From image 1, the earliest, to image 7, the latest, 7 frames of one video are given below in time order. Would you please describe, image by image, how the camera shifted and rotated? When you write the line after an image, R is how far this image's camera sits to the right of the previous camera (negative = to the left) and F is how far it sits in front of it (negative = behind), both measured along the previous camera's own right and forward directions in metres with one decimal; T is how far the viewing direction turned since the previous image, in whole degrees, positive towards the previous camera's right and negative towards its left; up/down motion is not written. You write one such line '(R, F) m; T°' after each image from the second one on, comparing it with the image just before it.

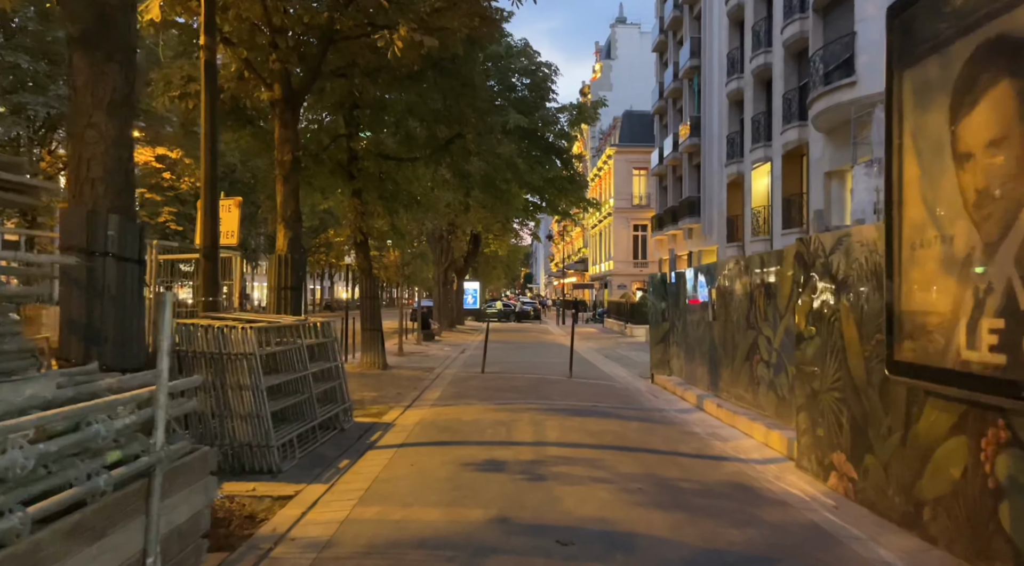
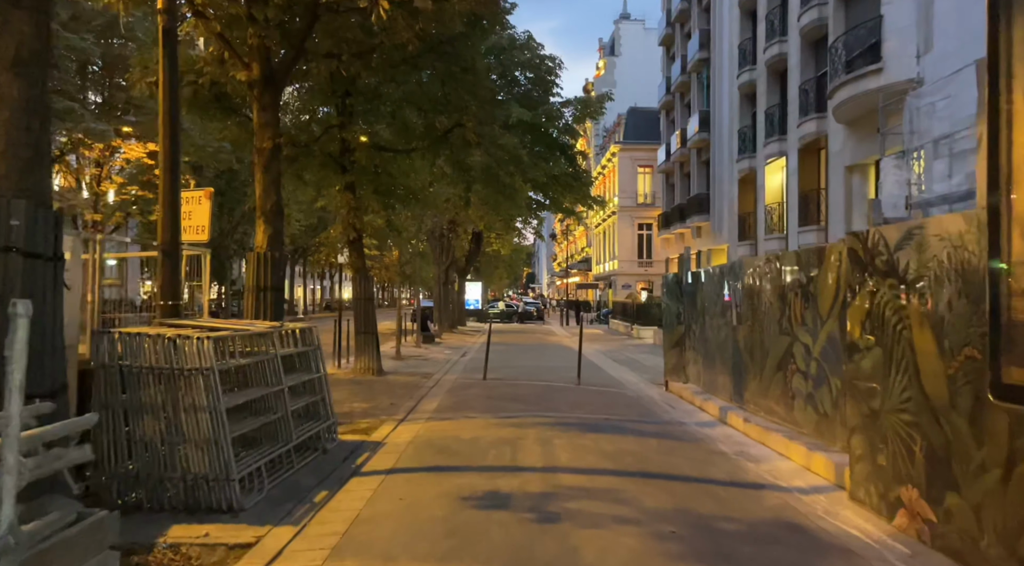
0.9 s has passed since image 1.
(0.0, +1.0) m; 0°
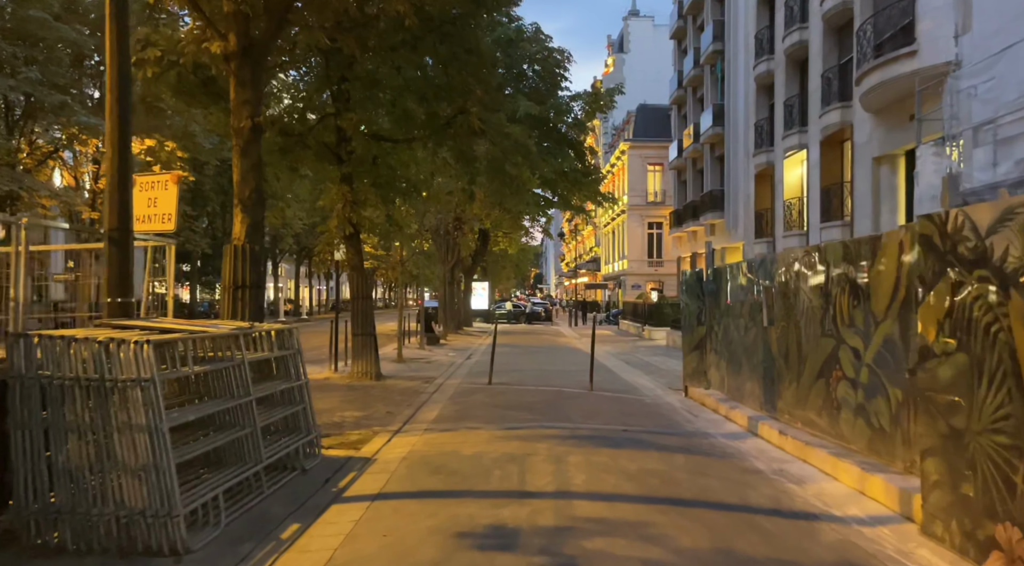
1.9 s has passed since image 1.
(0.0, +1.0) m; -1°
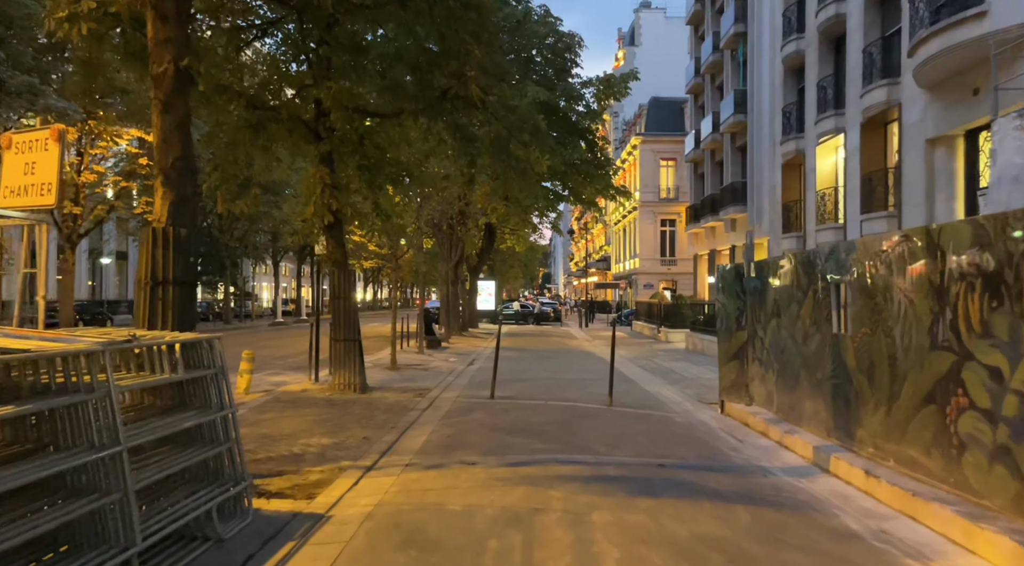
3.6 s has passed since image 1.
(0.0, +2.0) m; -1°
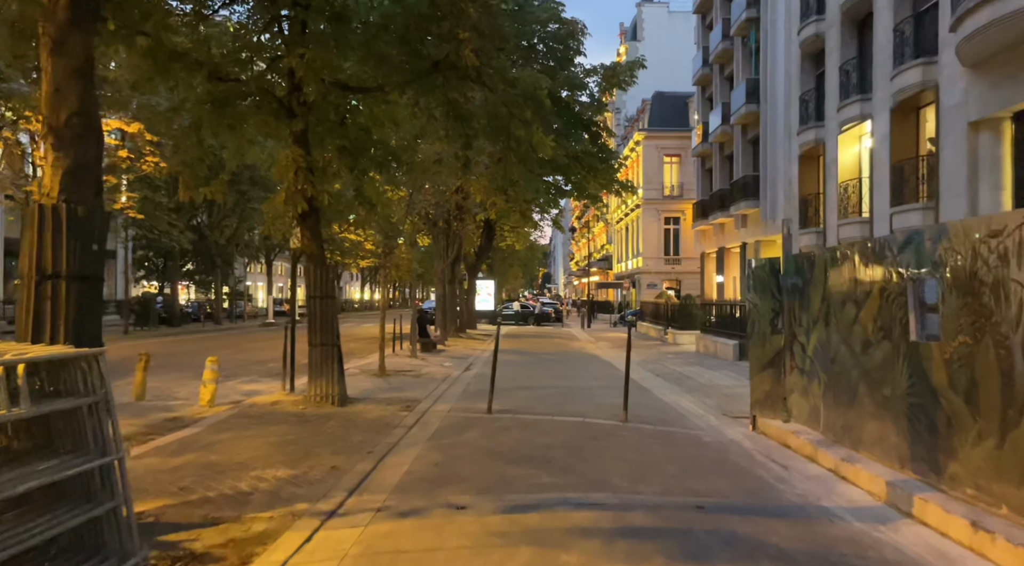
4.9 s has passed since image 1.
(0.0, +1.5) m; 0°
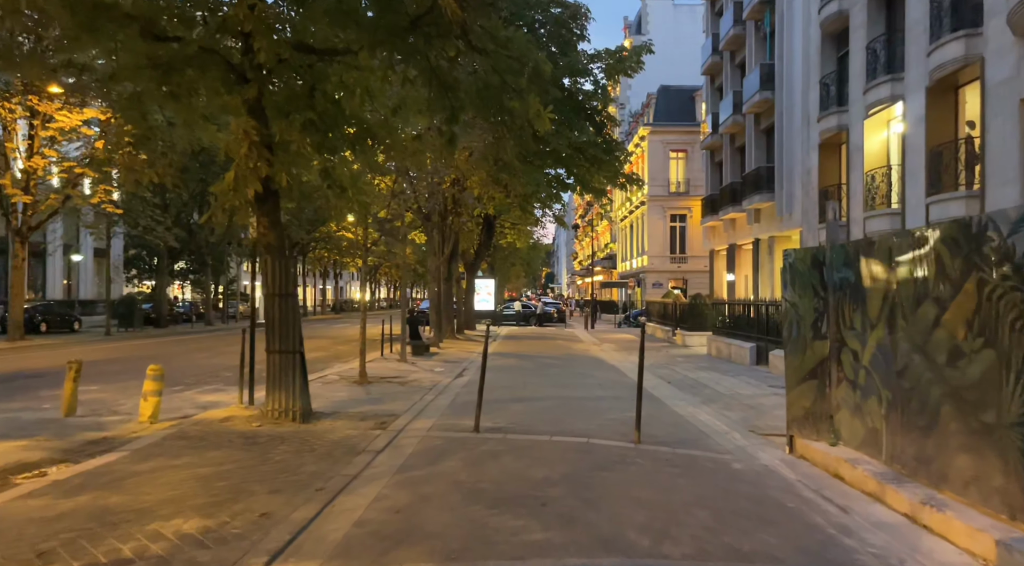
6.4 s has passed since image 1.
(+0.1, +1.6) m; 0°
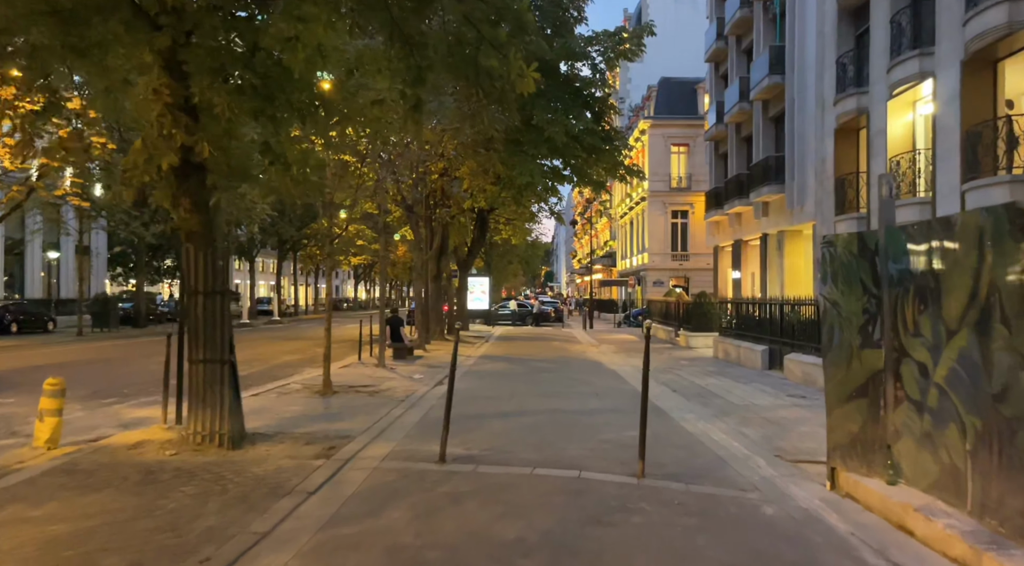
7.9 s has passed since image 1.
(+0.2, +1.7) m; 0°
